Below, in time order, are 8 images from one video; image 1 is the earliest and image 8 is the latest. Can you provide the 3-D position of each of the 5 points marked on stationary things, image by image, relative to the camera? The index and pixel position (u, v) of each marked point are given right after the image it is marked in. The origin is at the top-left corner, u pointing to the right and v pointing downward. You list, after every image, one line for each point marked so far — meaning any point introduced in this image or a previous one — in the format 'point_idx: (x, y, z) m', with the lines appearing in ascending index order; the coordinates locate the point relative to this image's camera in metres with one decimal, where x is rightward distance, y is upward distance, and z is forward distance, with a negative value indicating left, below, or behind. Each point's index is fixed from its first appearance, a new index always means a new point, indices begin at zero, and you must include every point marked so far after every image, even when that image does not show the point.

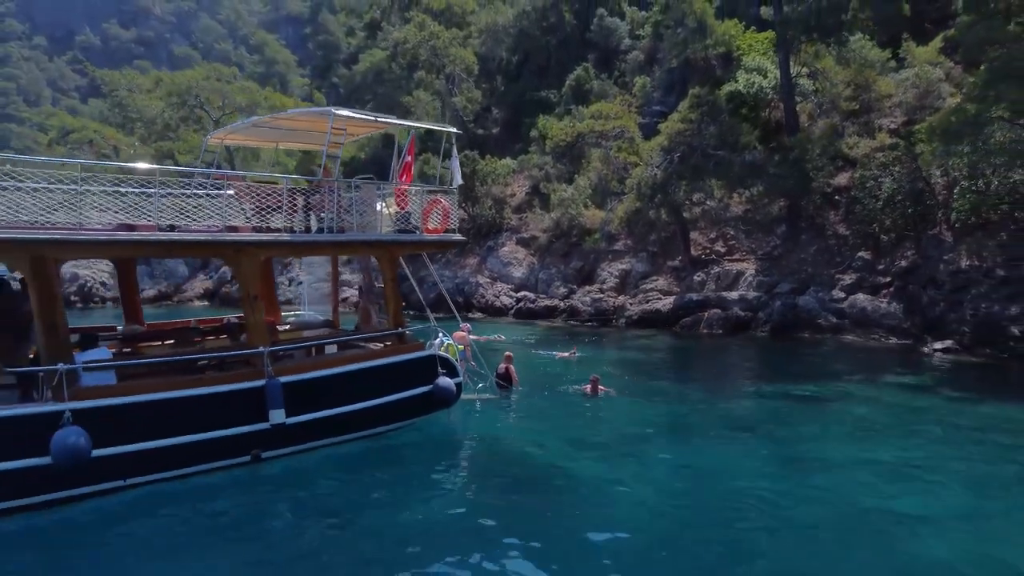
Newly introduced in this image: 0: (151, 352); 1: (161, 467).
0: (-4.3, -0.8, +10.0) m
1: (-3.8, -2.0, +9.2) m
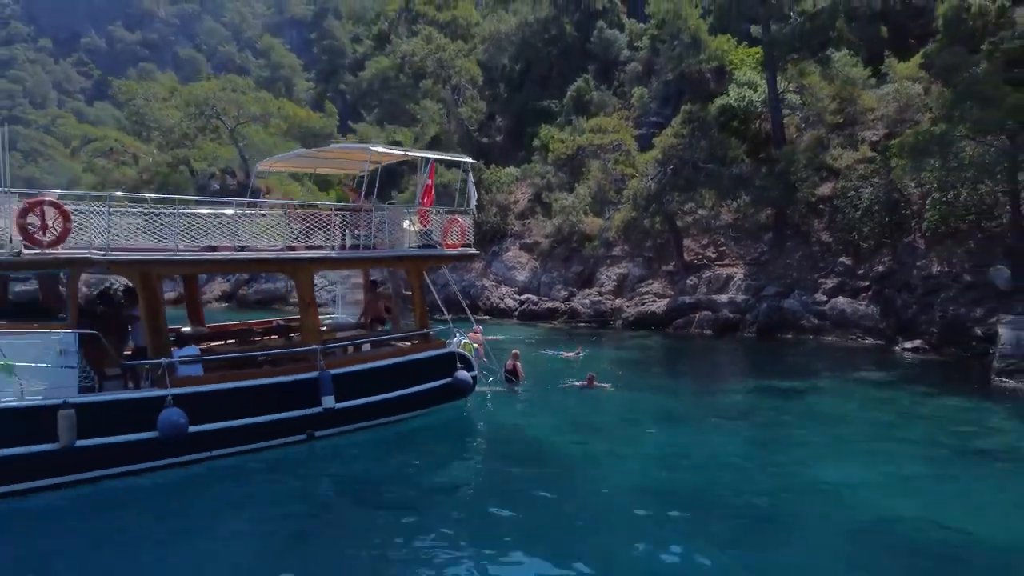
0: (-4.1, -0.9, +11.8) m
1: (-3.7, -2.1, +11.0) m
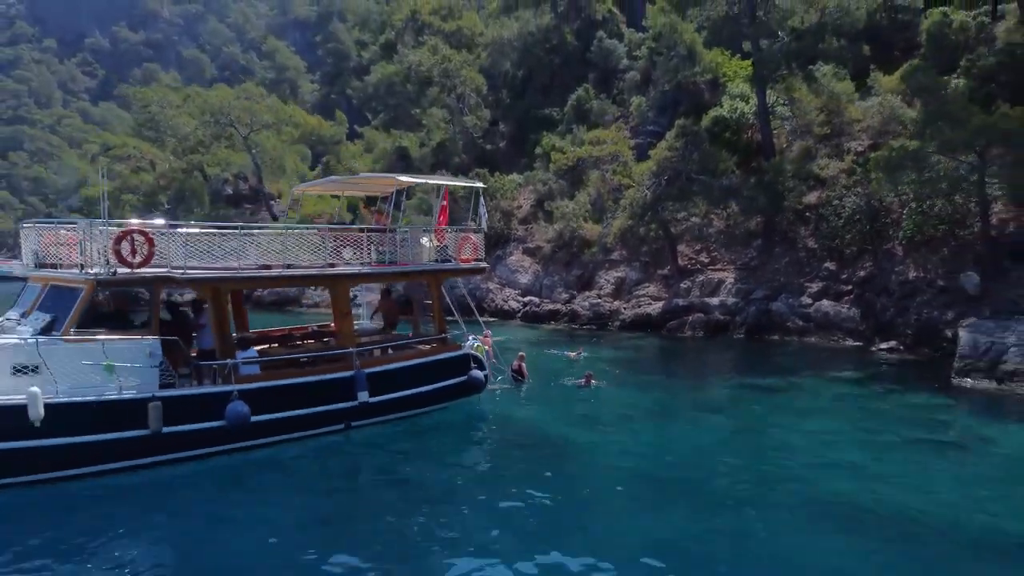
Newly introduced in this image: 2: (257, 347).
0: (-4.0, -1.1, +13.5) m
1: (-3.6, -2.3, +12.7) m
2: (-4.1, -1.0, +13.5) m
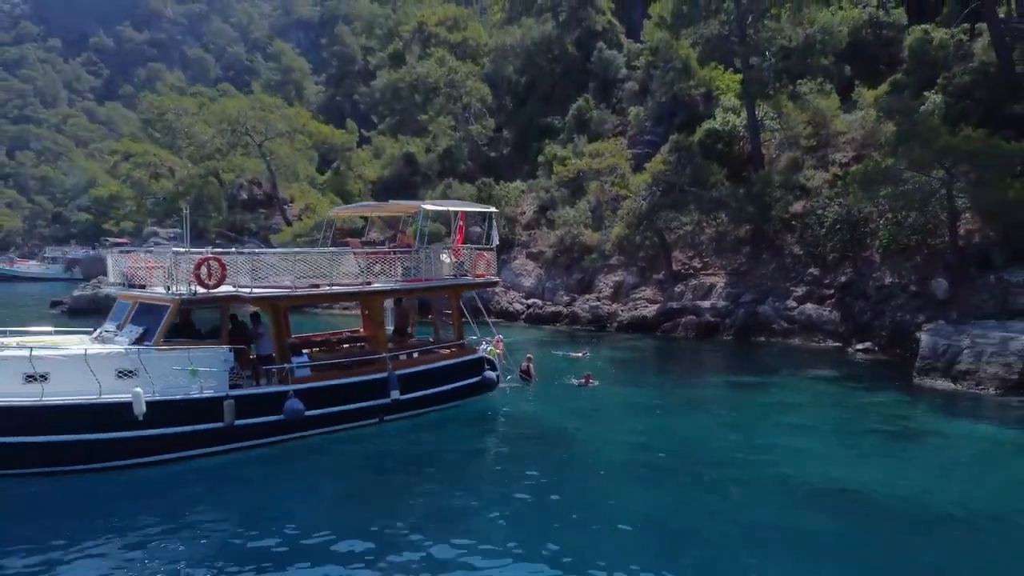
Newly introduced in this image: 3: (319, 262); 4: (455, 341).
0: (-3.8, -1.3, +15.6) m
1: (-3.4, -2.6, +14.8) m
2: (-3.9, -1.3, +15.6) m
3: (-3.6, +0.5, +14.6) m
4: (-1.3, -1.2, +17.7) m
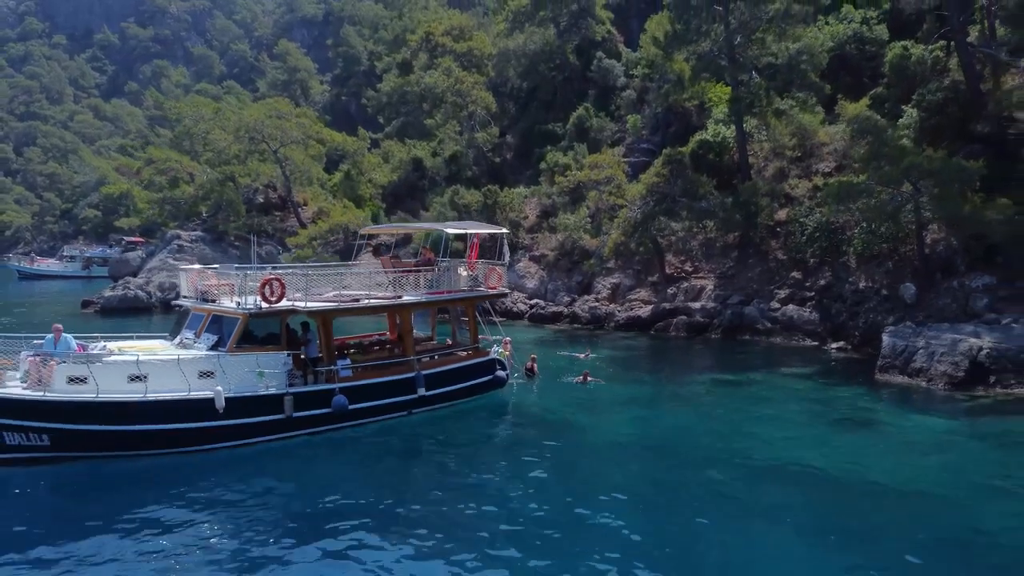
0: (-3.7, -1.6, +18.2) m
1: (-3.2, -2.8, +17.4) m
2: (-3.8, -1.5, +18.2) m
3: (-3.5, +0.3, +17.1) m
4: (-1.1, -1.5, +20.3) m
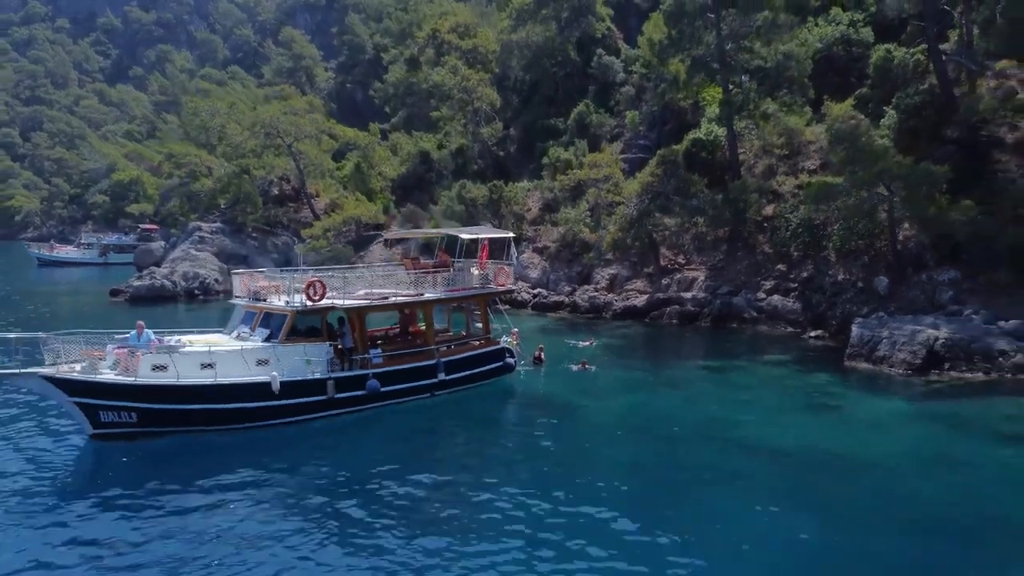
0: (-3.5, -1.5, +20.7) m
1: (-3.0, -2.8, +20.0) m
2: (-3.6, -1.5, +20.8) m
3: (-3.3, +0.3, +19.7) m
4: (-0.9, -1.4, +22.9) m
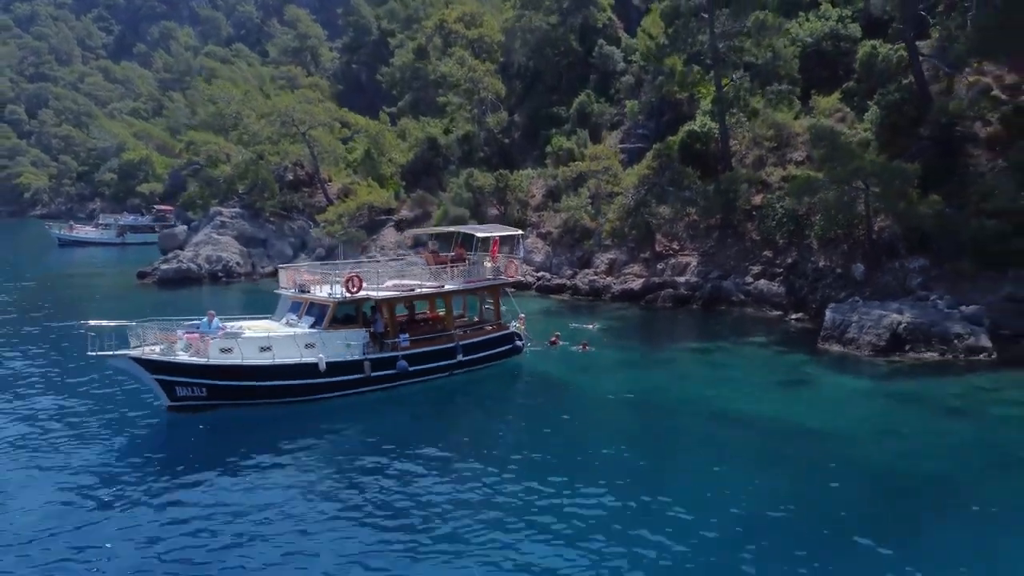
0: (-3.2, -1.3, +23.6) m
1: (-2.8, -2.5, +22.9) m
2: (-3.3, -1.2, +23.6) m
3: (-3.0, +0.5, +22.5) m
4: (-0.6, -1.0, +25.7) m
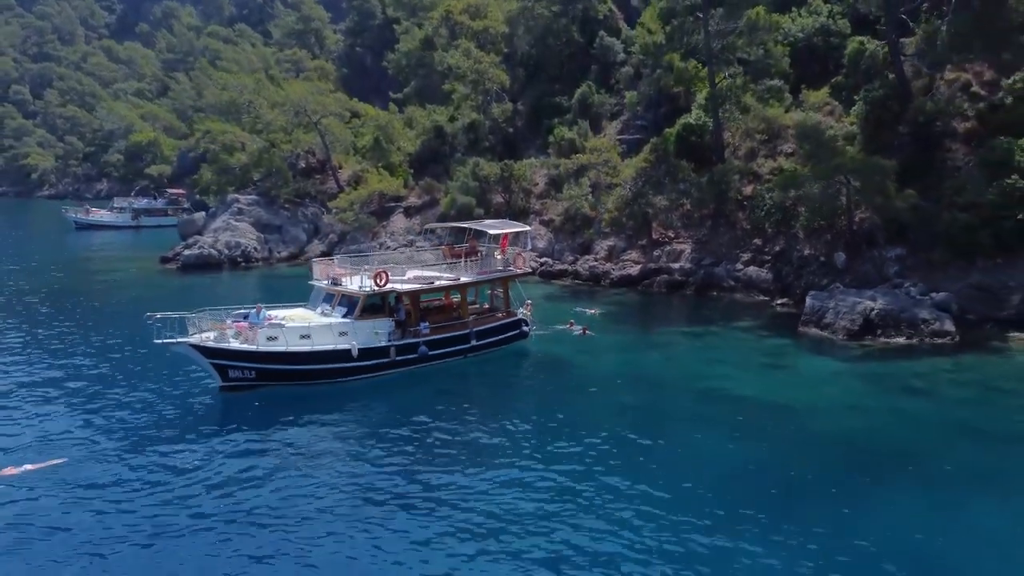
0: (-3.0, -1.0, +26.2) m
1: (-2.5, -2.3, +25.5) m
2: (-3.1, -0.9, +26.2) m
3: (-2.8, +0.8, +25.0) m
4: (-0.4, -0.7, +28.3) m
